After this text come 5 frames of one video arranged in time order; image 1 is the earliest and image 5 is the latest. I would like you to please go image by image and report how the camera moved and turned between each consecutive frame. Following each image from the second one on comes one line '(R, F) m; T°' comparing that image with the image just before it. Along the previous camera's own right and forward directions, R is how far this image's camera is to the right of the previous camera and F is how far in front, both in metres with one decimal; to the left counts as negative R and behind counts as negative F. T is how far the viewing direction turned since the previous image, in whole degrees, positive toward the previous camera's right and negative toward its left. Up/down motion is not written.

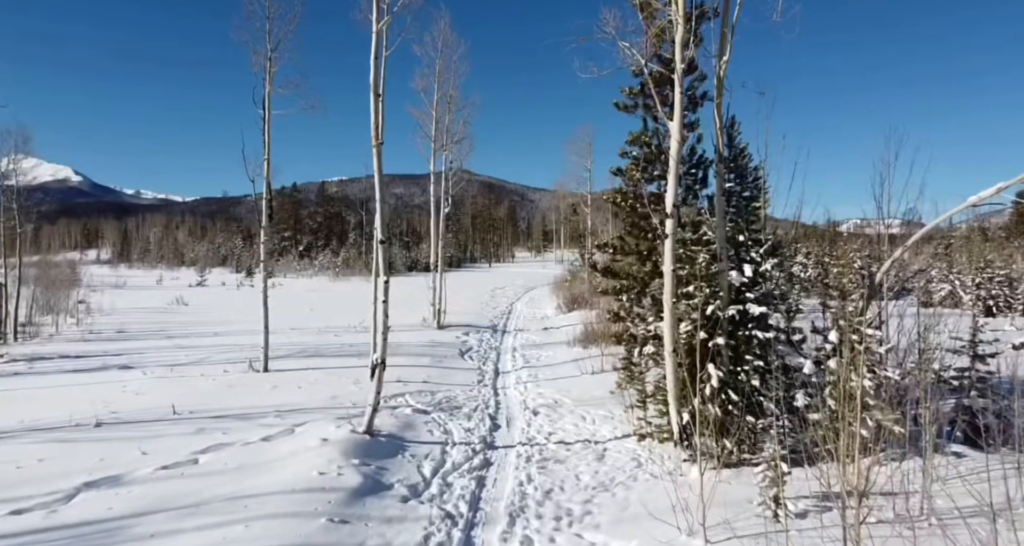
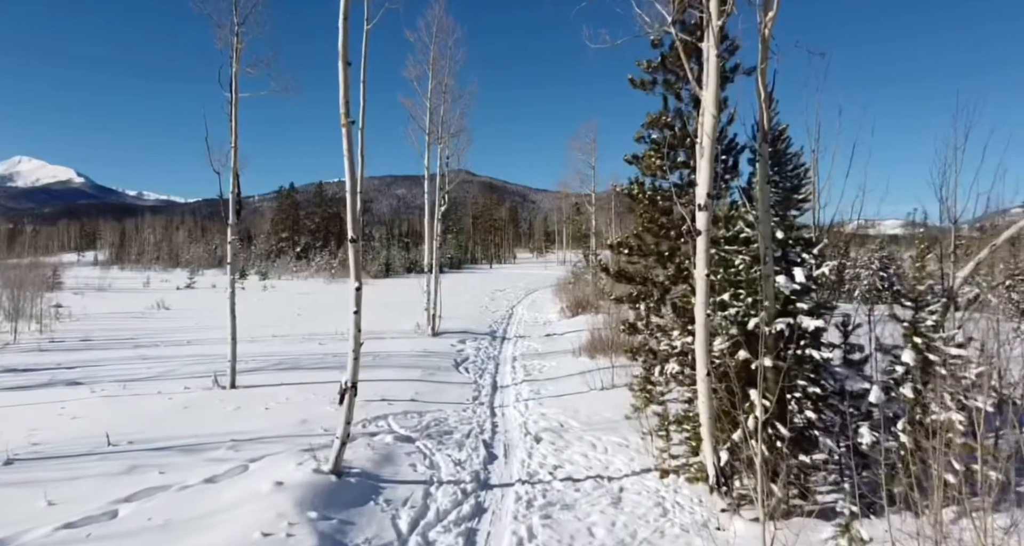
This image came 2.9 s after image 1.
(0.0, +1.1) m; 0°
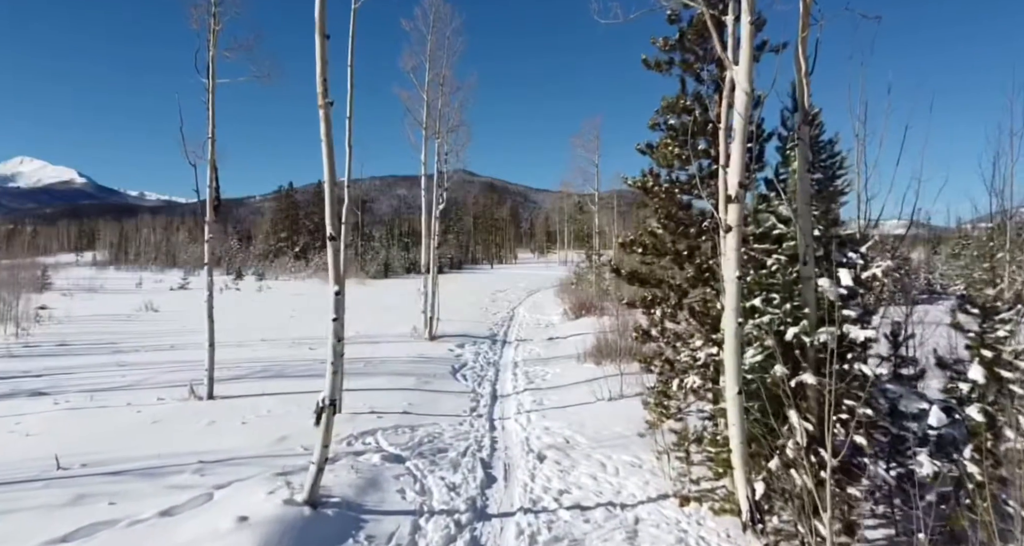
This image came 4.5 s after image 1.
(0.0, +0.6) m; 0°
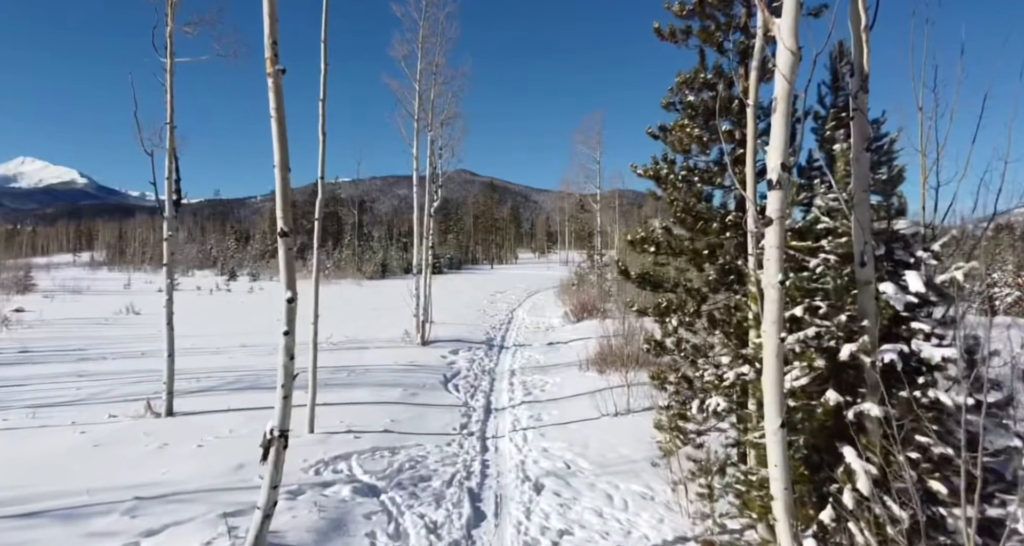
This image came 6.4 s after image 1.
(+0.1, +0.8) m; 0°
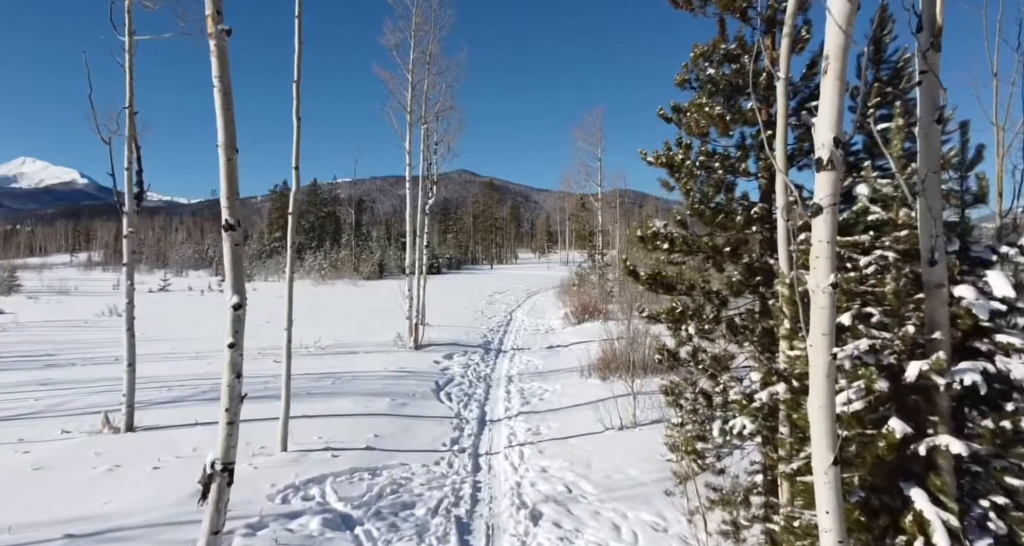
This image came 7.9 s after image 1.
(+0.1, +0.6) m; 0°
